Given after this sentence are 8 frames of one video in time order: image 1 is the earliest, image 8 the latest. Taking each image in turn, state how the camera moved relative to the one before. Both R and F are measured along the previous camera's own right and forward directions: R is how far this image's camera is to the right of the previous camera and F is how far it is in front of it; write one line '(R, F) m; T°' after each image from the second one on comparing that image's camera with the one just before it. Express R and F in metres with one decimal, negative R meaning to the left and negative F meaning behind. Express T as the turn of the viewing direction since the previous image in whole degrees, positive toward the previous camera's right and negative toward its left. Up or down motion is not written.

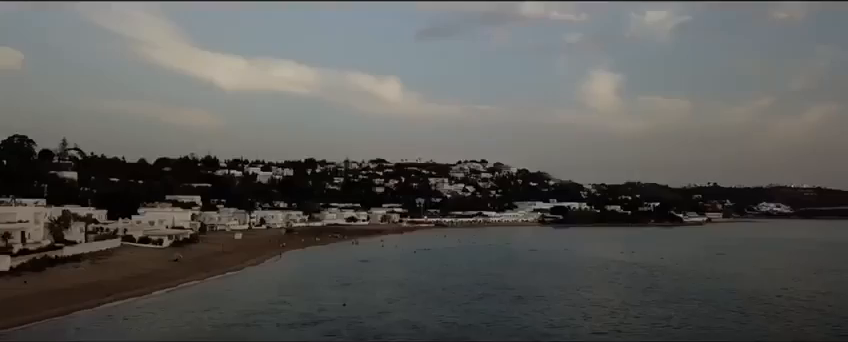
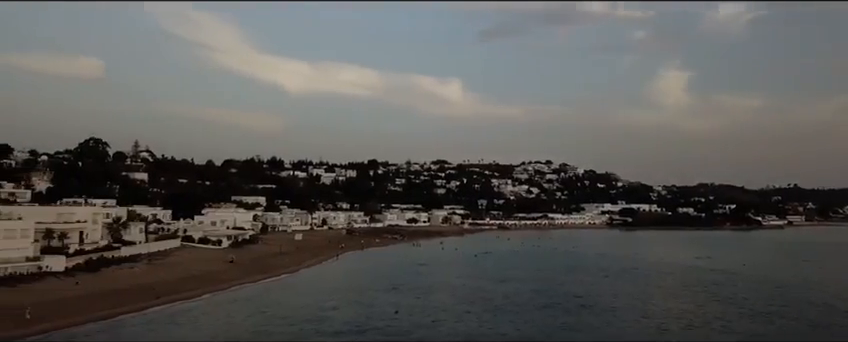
(+0.3, +2.1) m; -5°
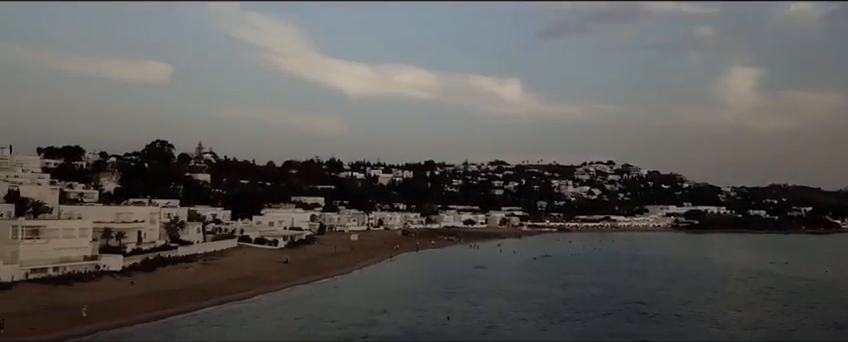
(+0.2, +1.2) m; -5°
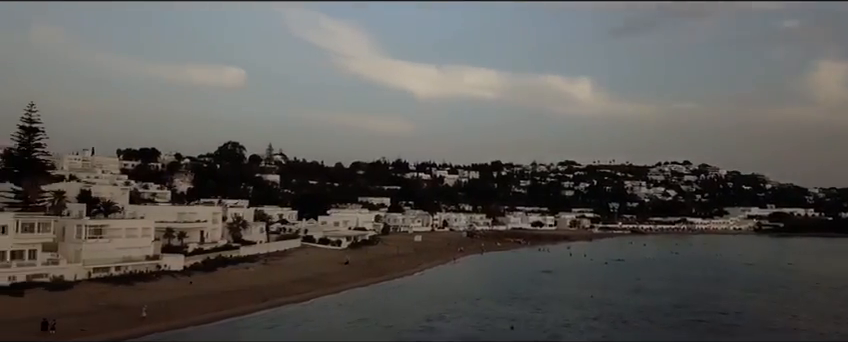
(+0.3, +1.5) m; -6°
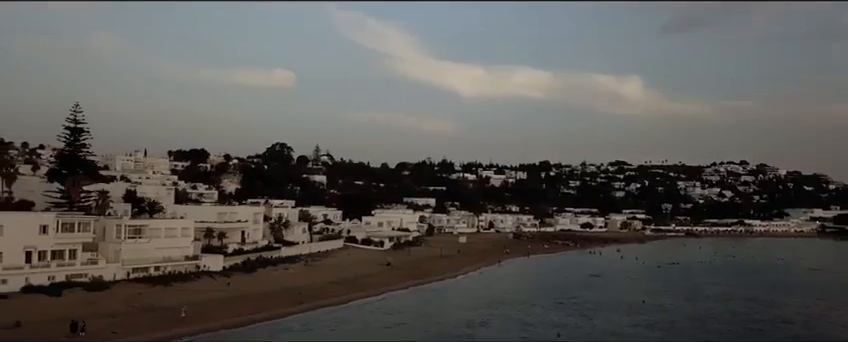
(+0.3, +1.2) m; -4°
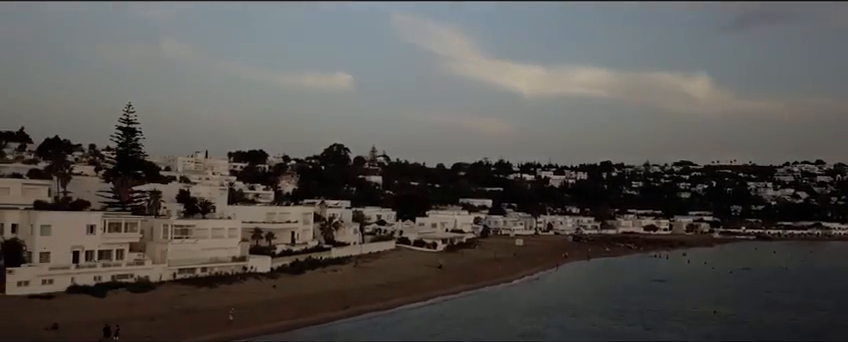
(+0.3, +1.5) m; -5°
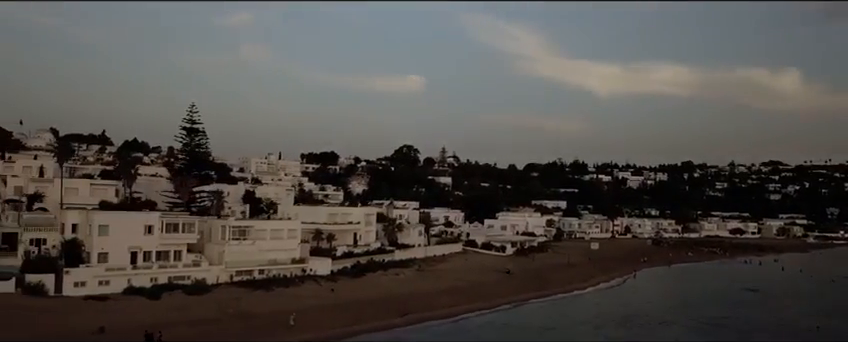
(+0.4, +1.8) m; -6°
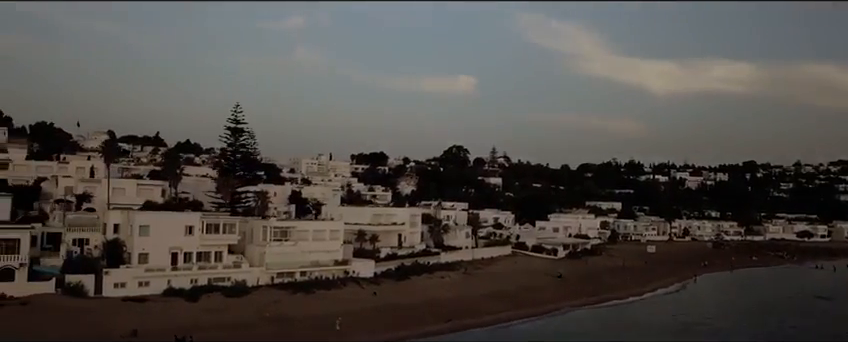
(+0.3, +1.3) m; -4°
